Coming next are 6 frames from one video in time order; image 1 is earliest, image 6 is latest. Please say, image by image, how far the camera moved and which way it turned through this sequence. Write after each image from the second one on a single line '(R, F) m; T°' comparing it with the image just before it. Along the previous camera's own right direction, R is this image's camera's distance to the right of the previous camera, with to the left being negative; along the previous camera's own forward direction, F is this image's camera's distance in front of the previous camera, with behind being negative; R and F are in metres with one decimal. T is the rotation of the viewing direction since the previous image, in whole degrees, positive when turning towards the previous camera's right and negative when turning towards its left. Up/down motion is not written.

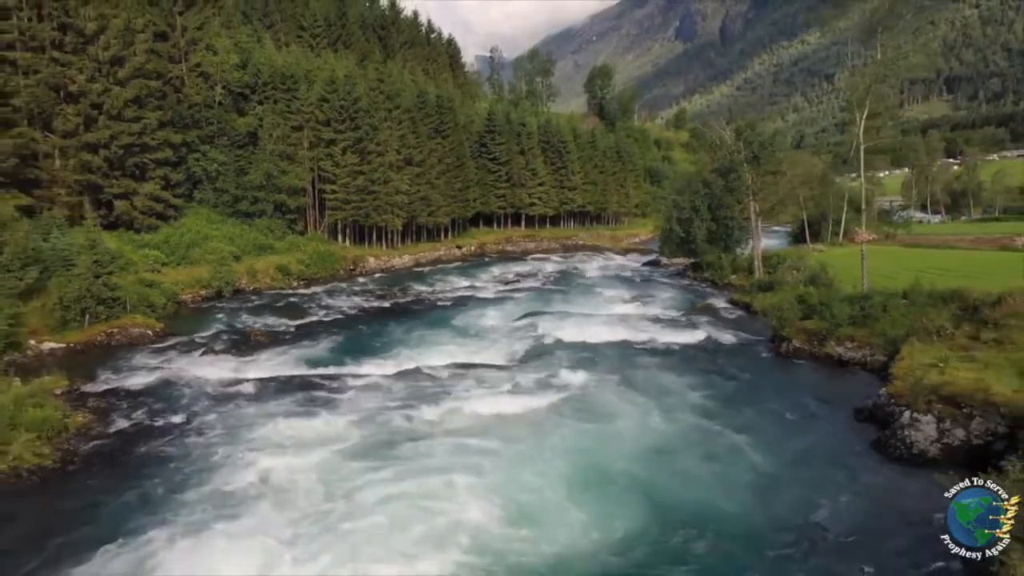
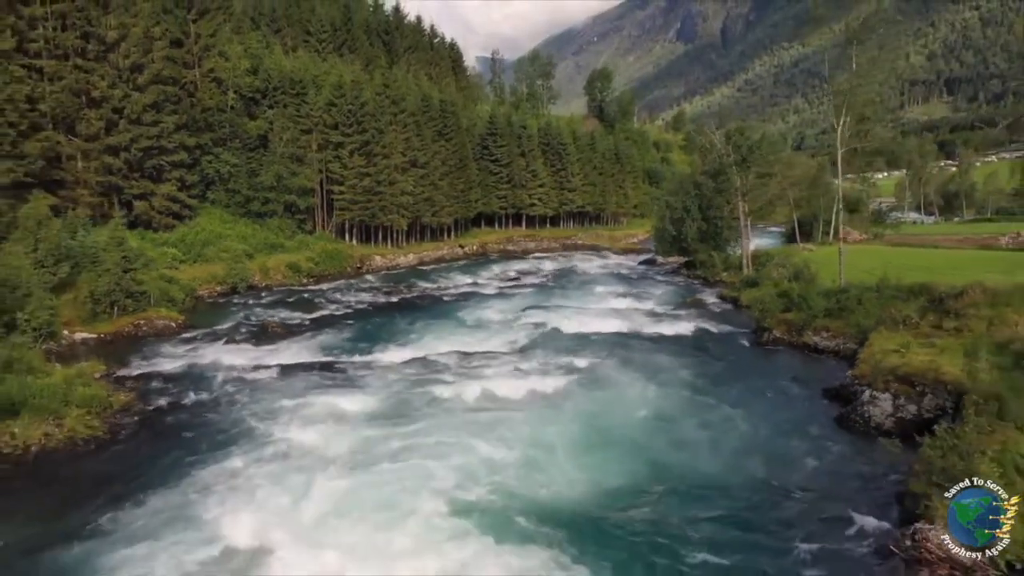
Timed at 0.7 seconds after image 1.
(0.0, -2.2) m; 0°
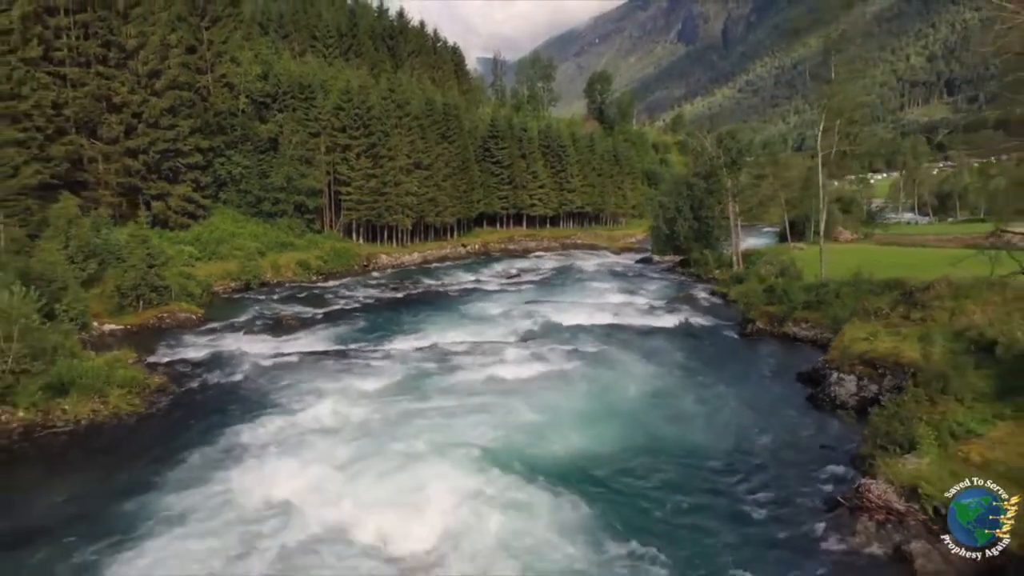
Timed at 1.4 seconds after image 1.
(0.0, -2.2) m; 0°
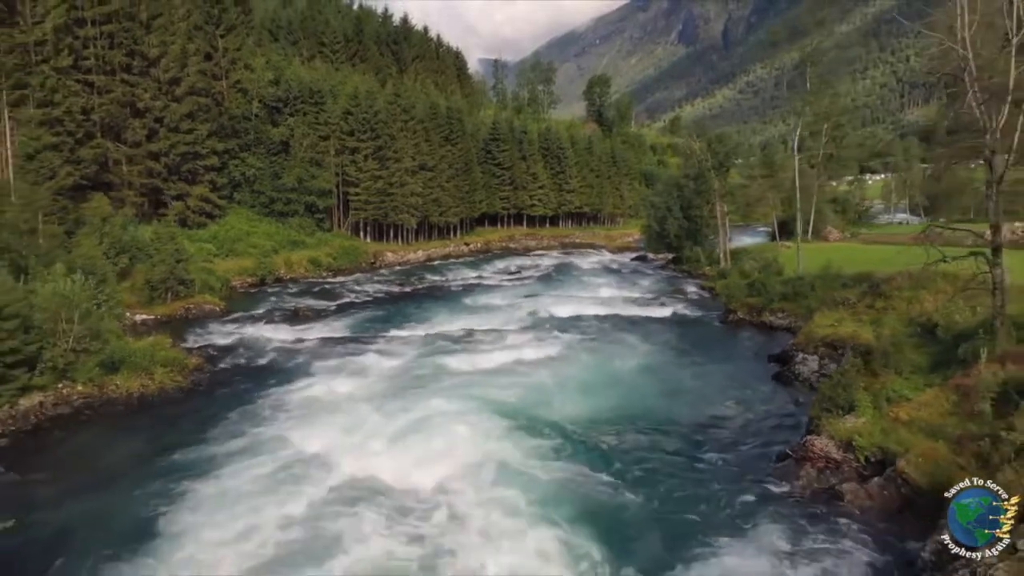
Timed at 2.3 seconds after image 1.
(0.0, -2.9) m; 0°
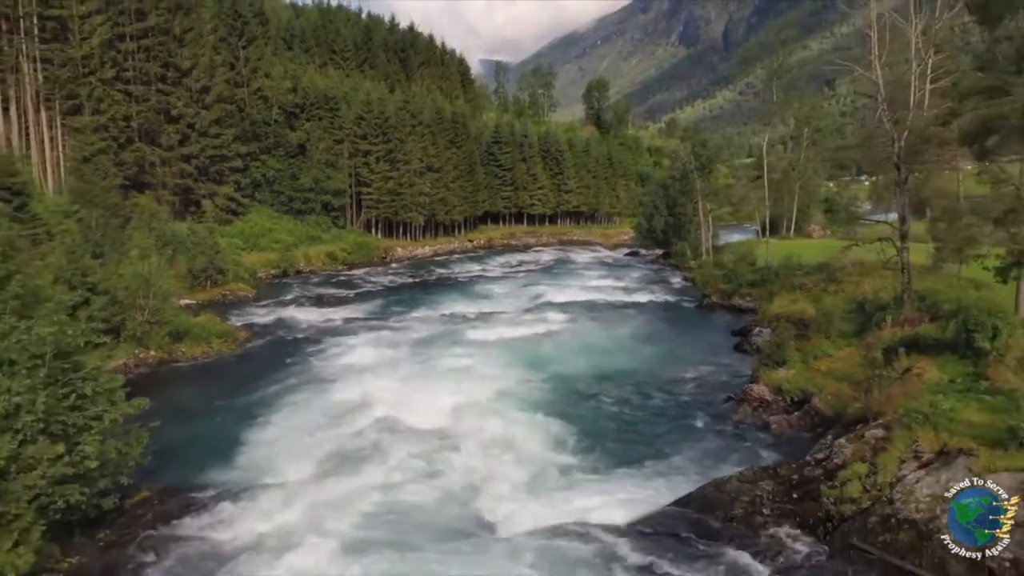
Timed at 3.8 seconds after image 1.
(0.0, -4.9) m; 0°
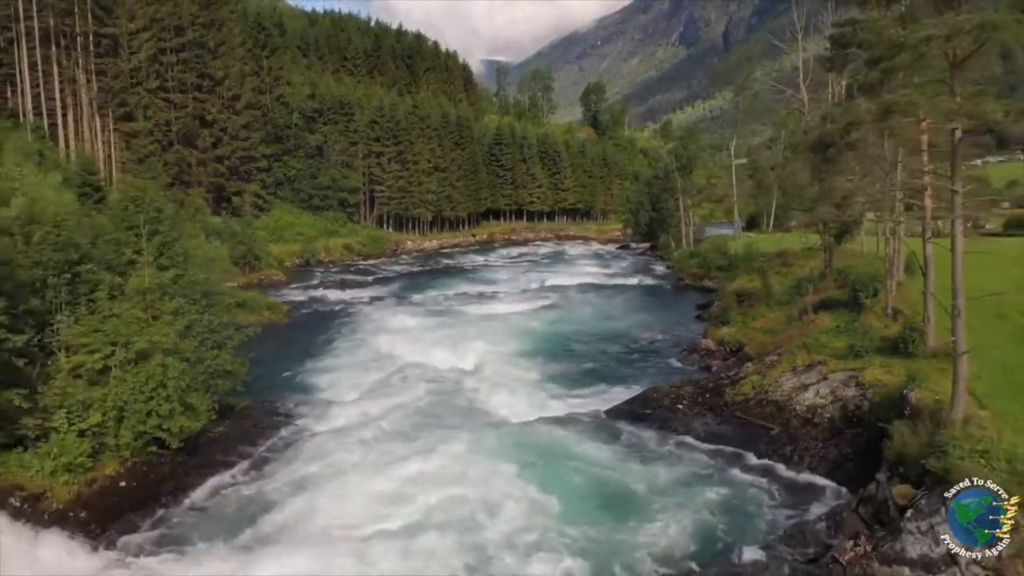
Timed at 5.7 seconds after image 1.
(0.0, -6.3) m; 0°
